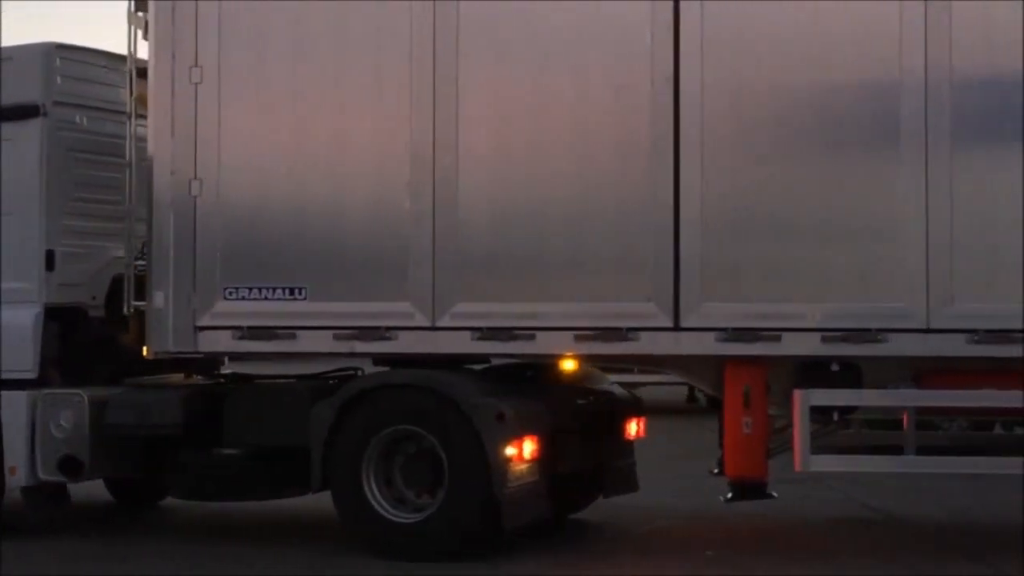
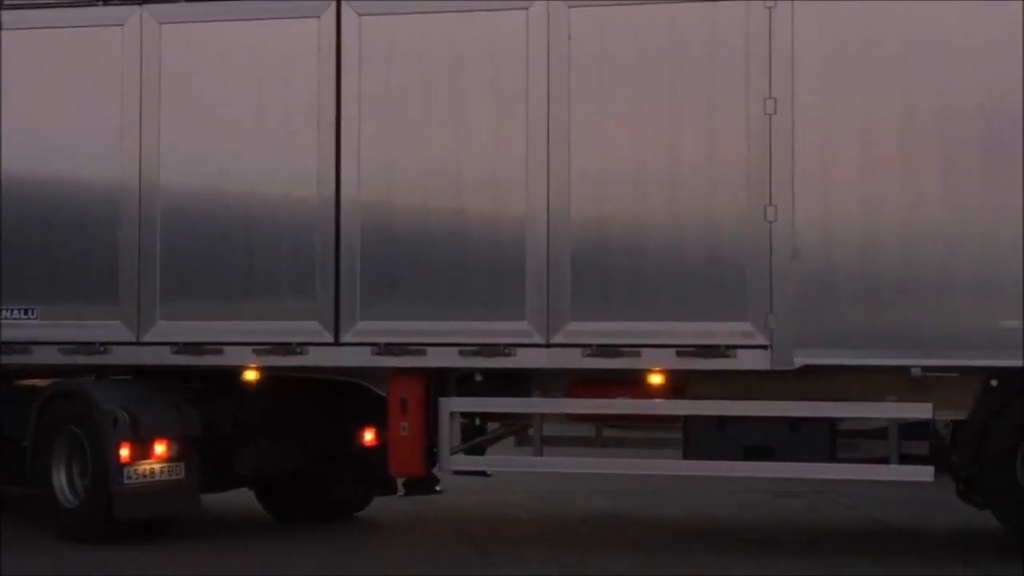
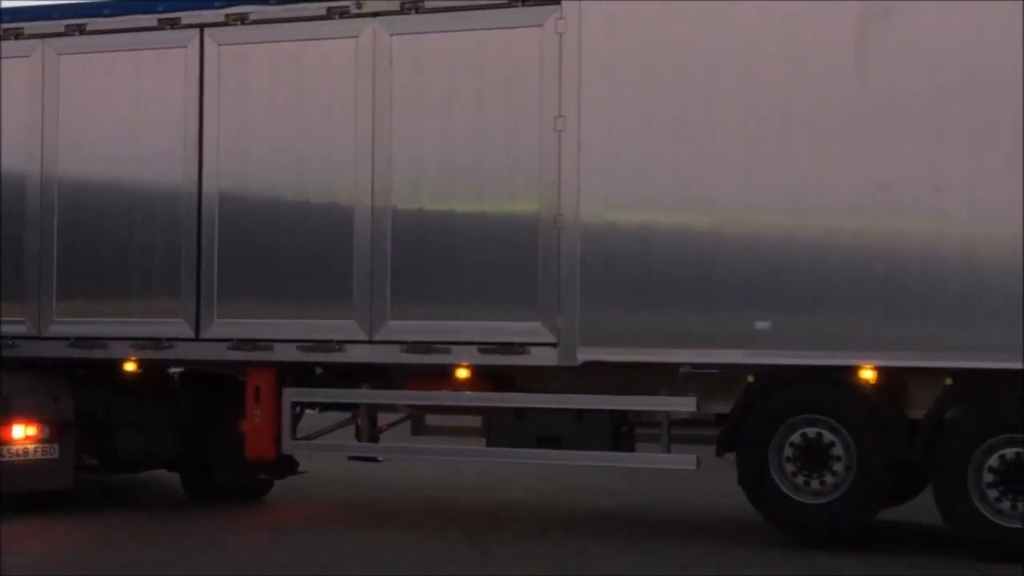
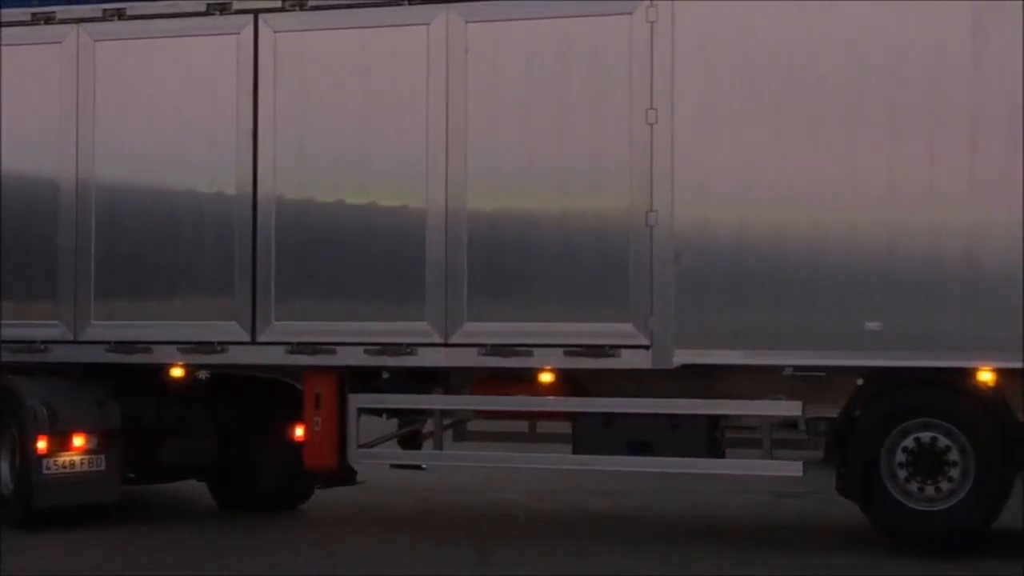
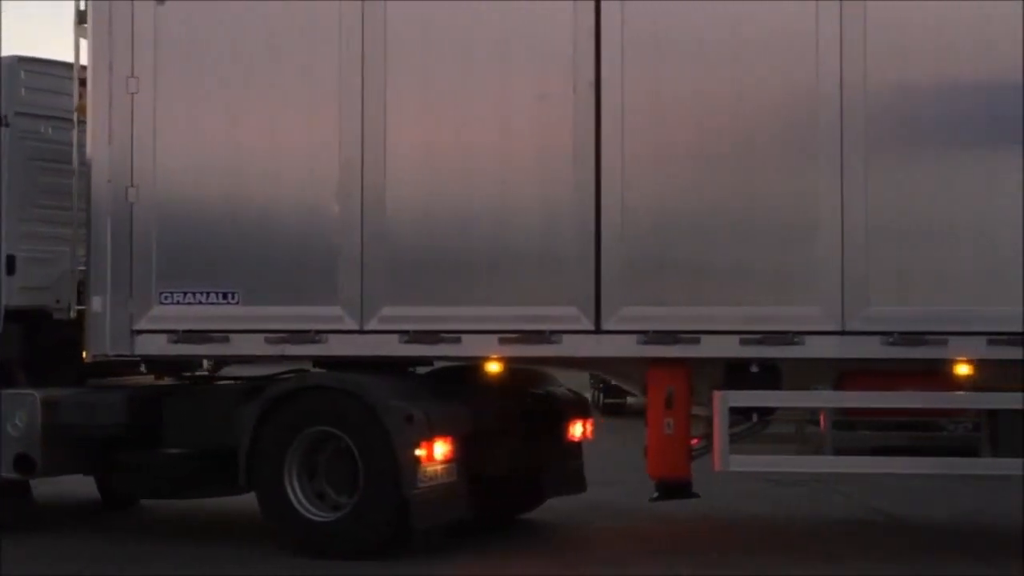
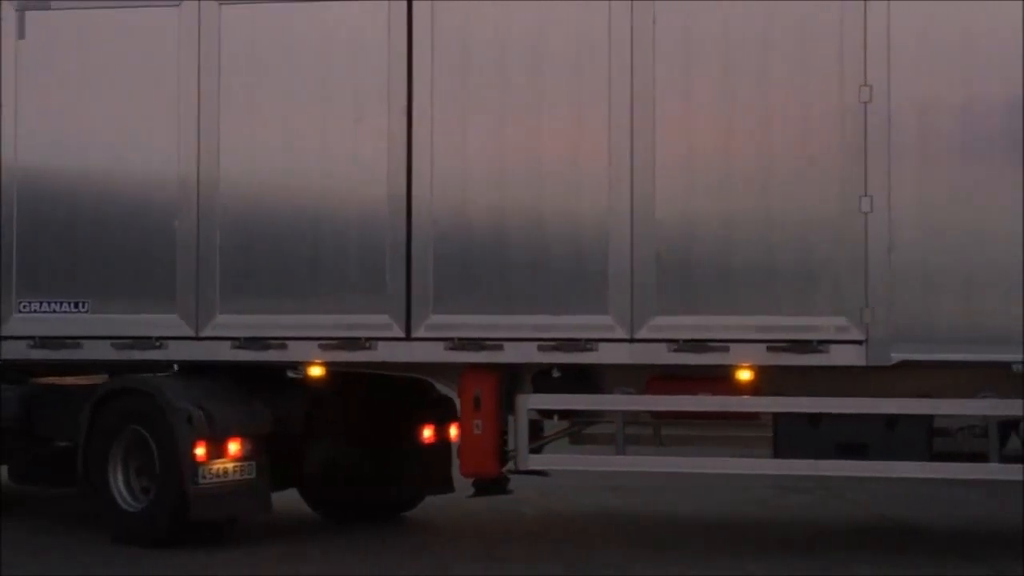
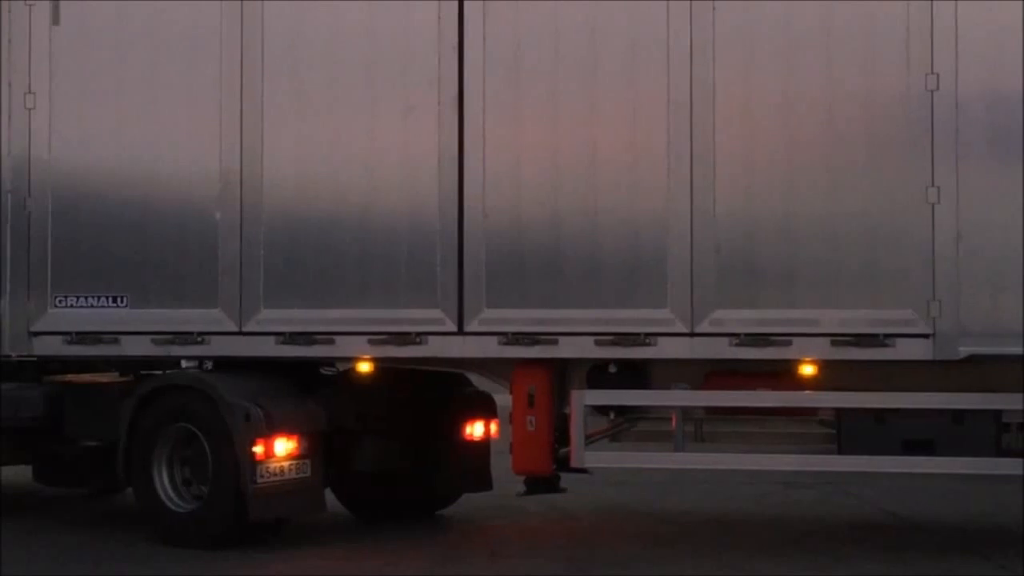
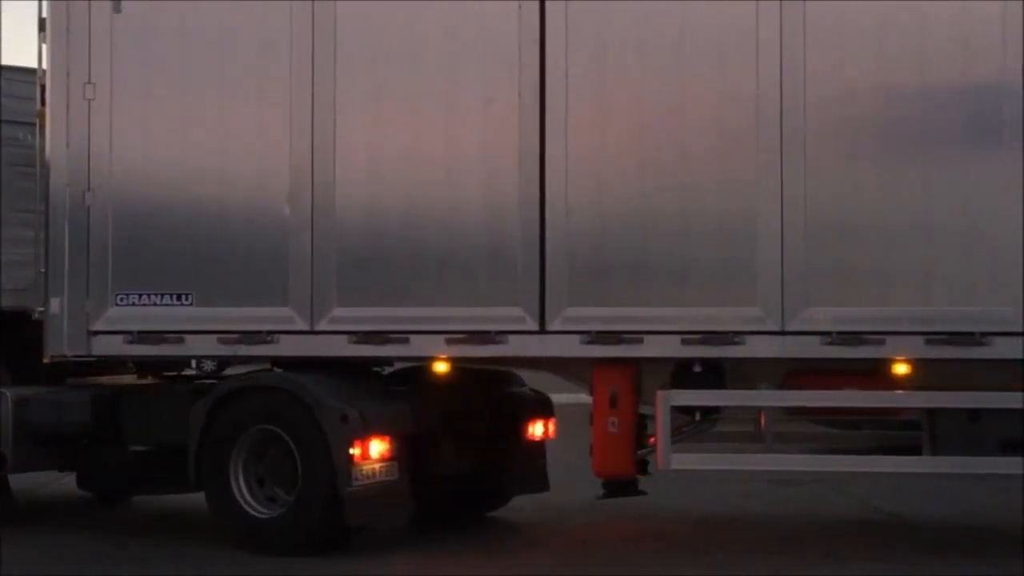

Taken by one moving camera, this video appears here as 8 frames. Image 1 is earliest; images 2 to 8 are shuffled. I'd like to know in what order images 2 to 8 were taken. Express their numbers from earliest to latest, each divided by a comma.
5, 8, 7, 6, 2, 4, 3
